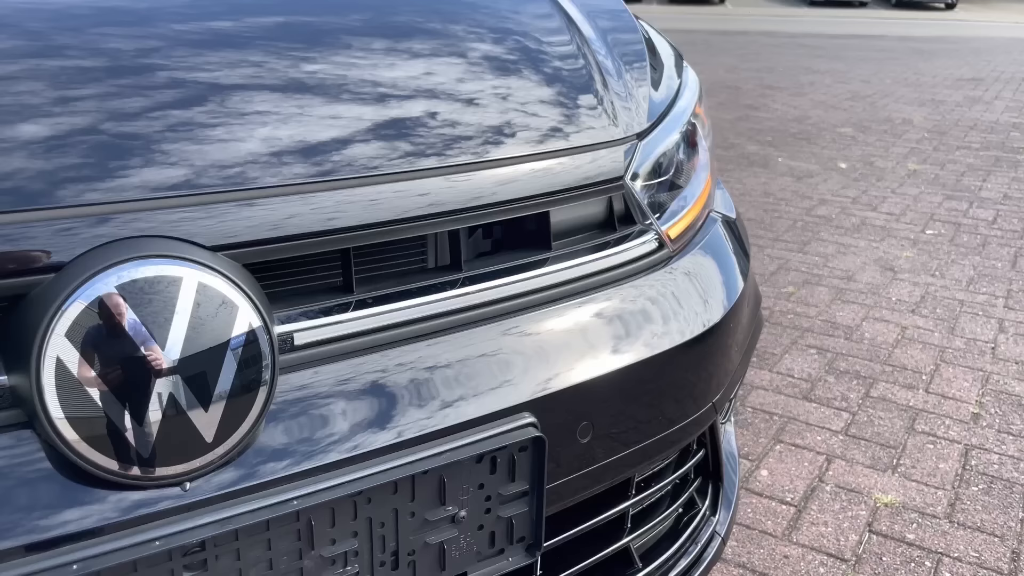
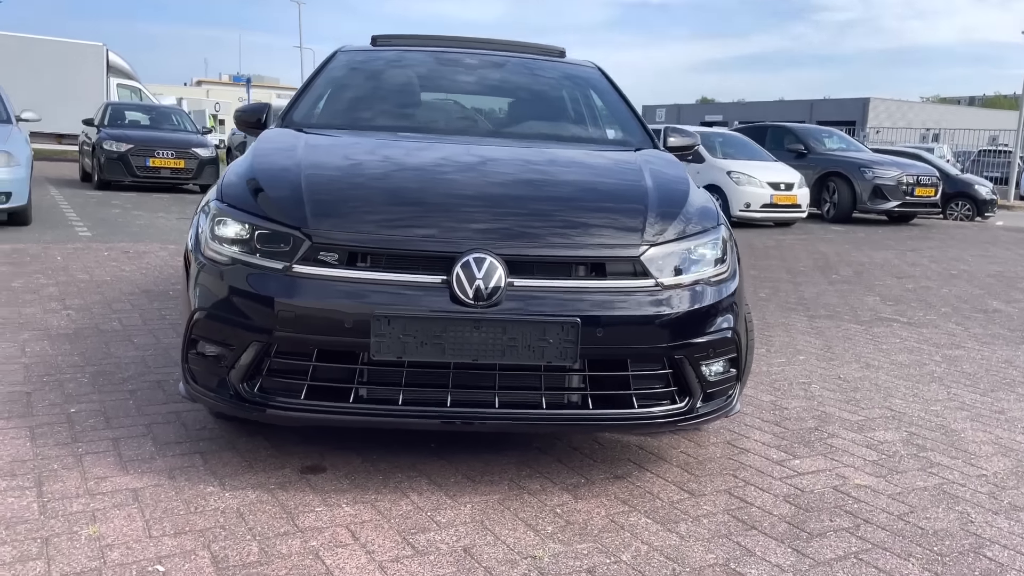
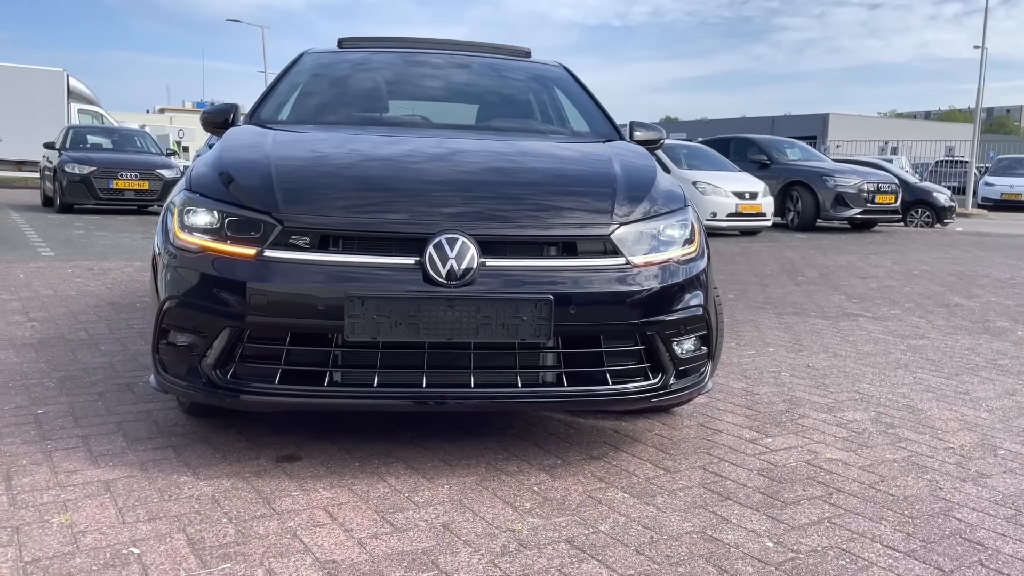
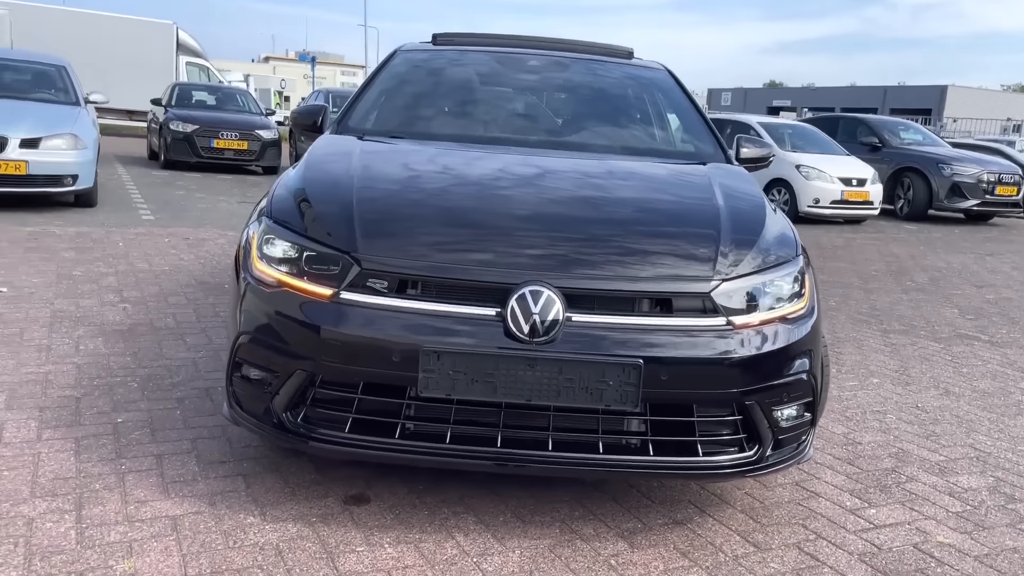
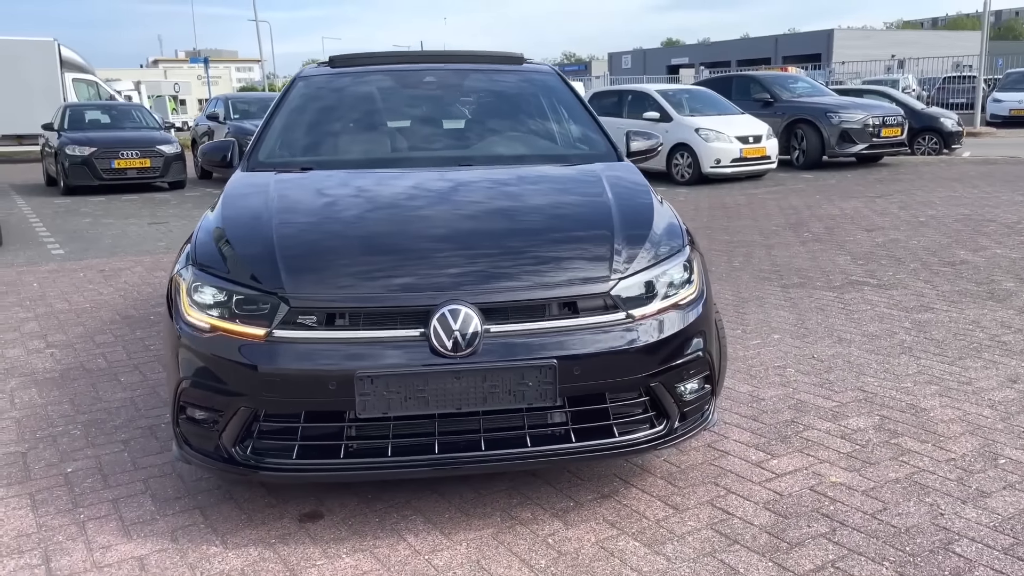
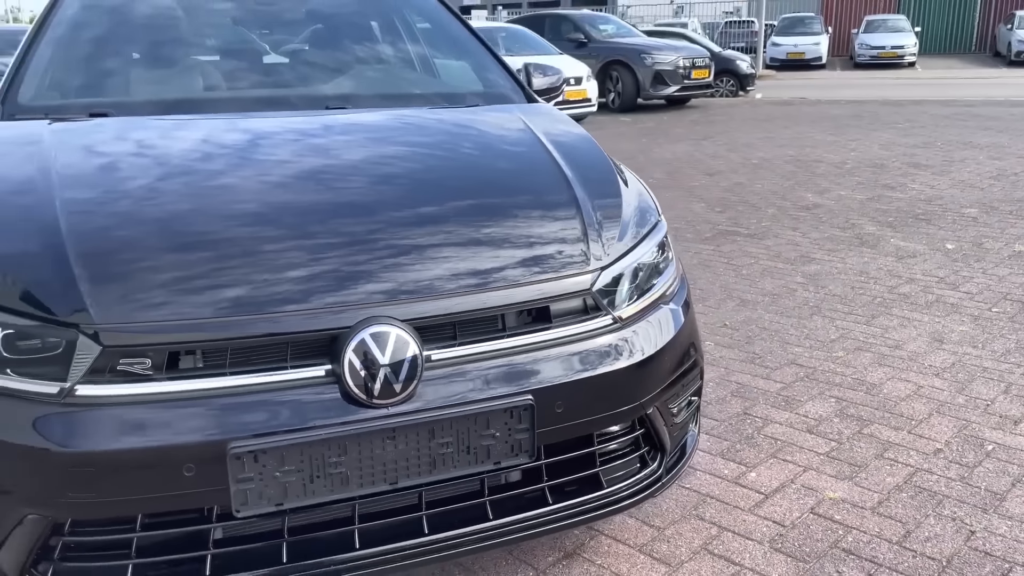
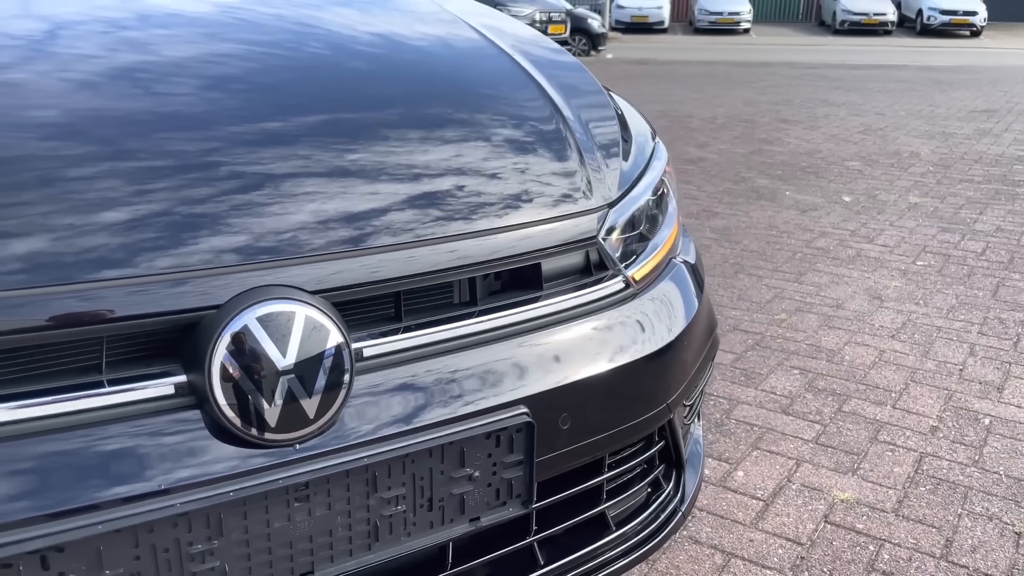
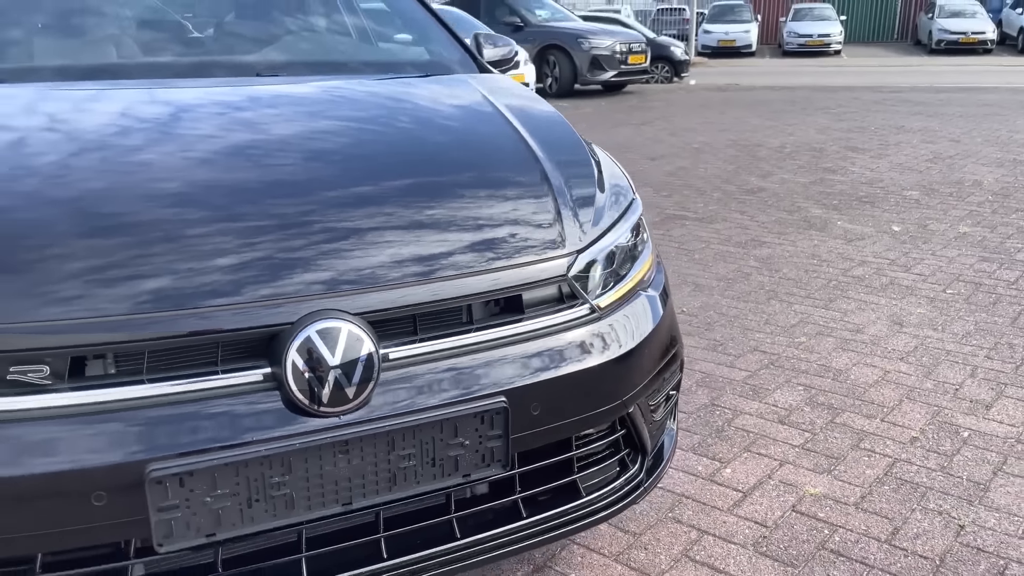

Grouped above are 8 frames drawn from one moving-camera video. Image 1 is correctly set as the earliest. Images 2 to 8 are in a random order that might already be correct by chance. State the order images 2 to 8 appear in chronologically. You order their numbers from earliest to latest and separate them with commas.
7, 8, 6, 5, 3, 2, 4
